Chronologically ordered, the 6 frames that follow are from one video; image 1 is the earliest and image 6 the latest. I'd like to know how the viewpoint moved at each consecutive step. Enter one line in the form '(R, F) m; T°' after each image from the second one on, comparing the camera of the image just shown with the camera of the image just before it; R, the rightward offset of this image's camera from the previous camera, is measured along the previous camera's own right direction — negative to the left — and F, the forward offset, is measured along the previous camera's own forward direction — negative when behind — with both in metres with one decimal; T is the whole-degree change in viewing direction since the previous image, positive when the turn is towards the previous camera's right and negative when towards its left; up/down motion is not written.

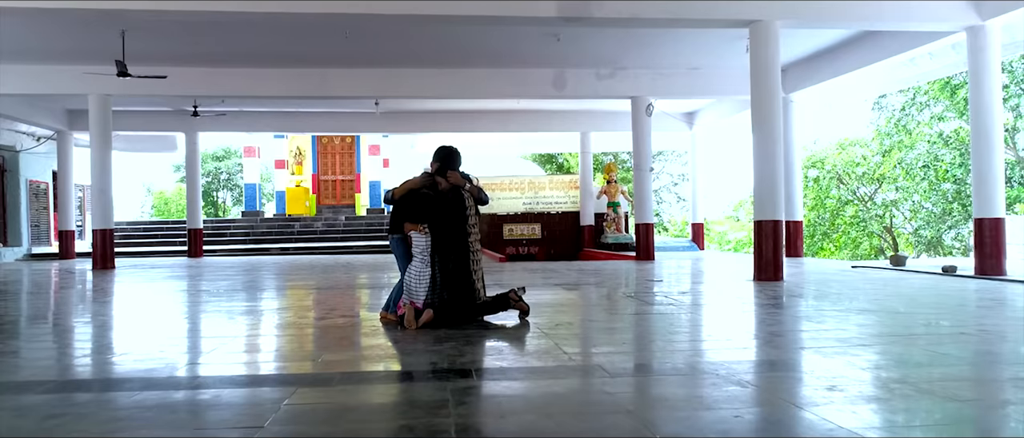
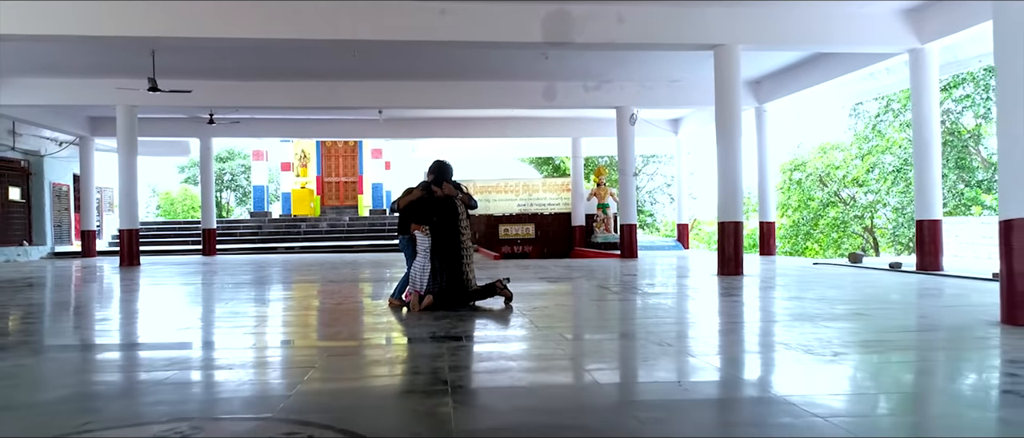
(+0.1, -0.9) m; 0°
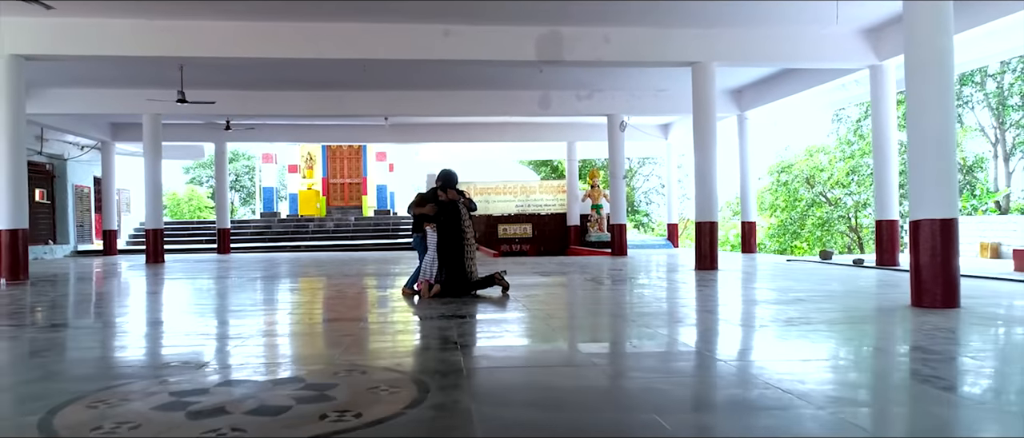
(0.0, -0.9) m; 0°
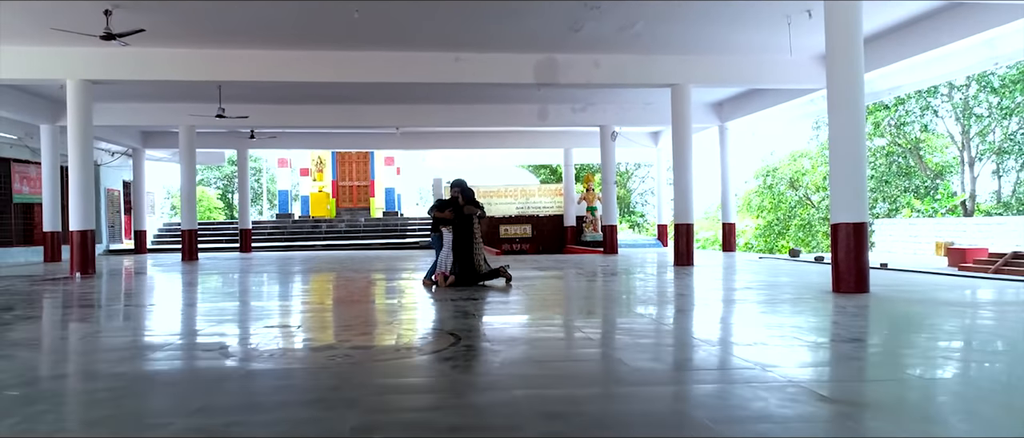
(0.0, -1.3) m; 0°
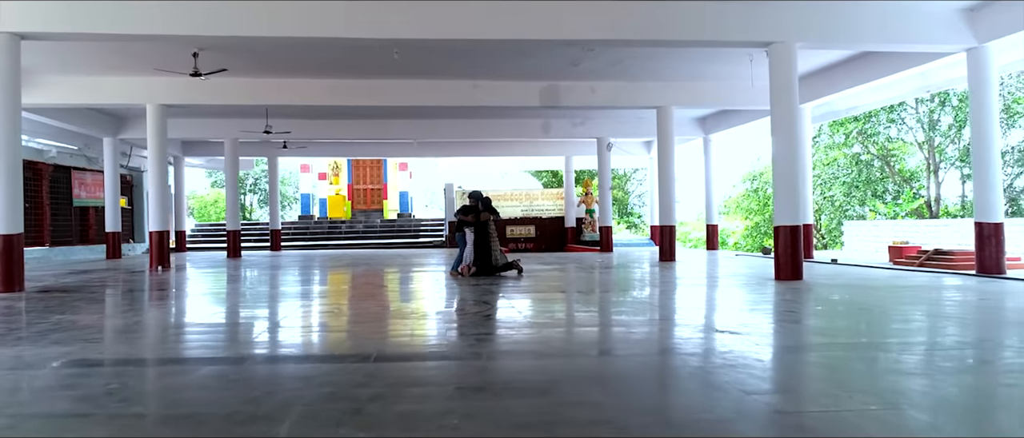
(-0.1, -1.7) m; 0°
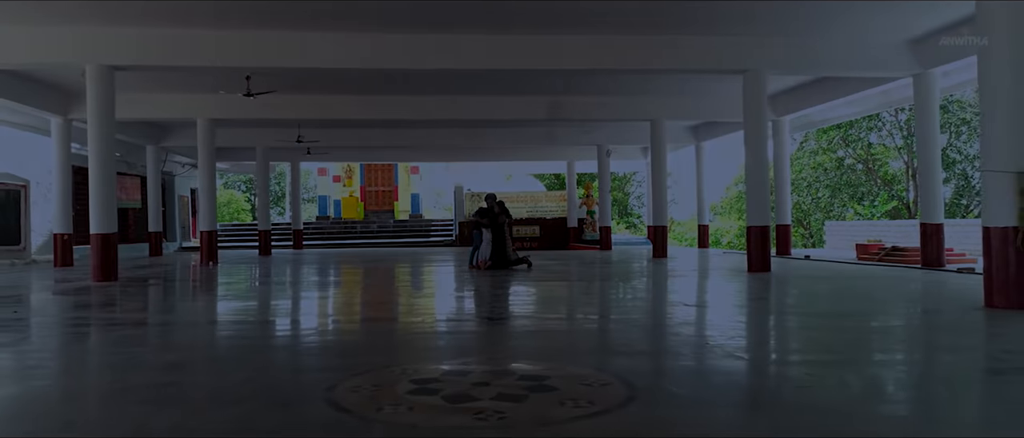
(-0.2, -1.4) m; 0°
